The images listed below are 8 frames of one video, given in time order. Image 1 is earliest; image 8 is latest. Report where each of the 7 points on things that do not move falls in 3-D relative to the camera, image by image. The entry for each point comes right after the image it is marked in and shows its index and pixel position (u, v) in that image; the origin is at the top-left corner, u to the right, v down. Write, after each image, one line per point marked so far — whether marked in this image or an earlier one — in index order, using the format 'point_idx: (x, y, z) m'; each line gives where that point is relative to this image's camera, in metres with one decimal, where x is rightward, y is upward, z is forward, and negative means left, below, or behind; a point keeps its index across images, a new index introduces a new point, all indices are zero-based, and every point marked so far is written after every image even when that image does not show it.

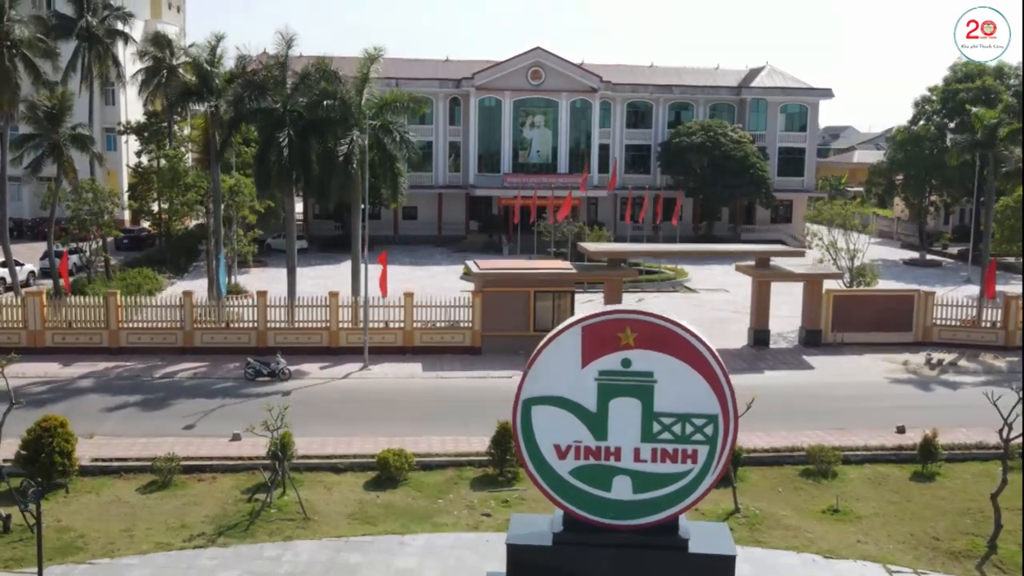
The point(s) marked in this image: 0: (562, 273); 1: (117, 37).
0: (+0.7, +0.2, +15.7) m
1: (-7.8, +5.0, +20.1) m
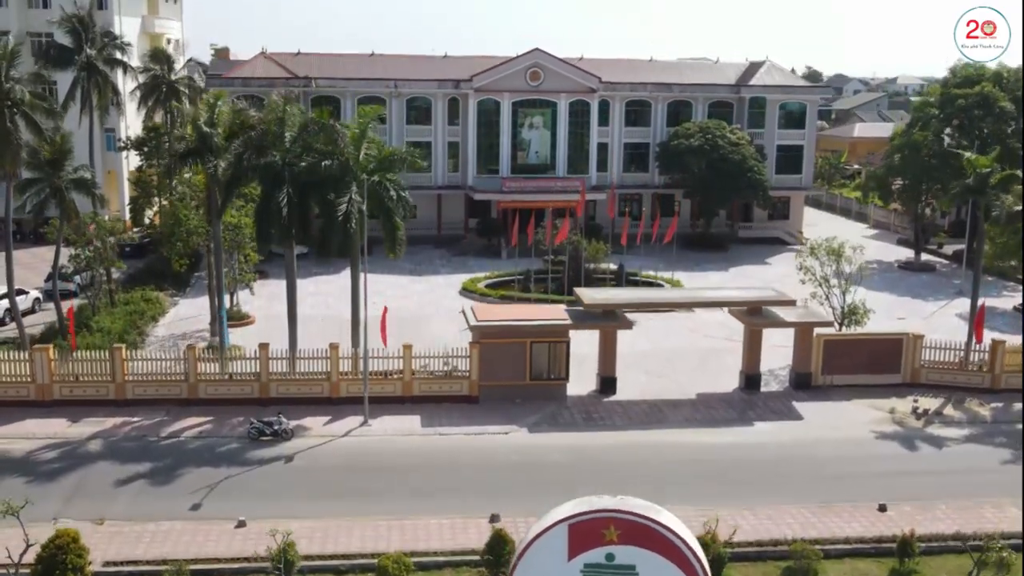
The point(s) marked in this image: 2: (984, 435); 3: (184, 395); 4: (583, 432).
0: (+0.7, -0.6, +16.0) m
1: (-7.9, +4.4, +20.1) m
2: (+7.2, -2.2, +15.3) m
3: (-5.1, -1.7, +15.8) m
4: (+1.1, -2.2, +15.3) m
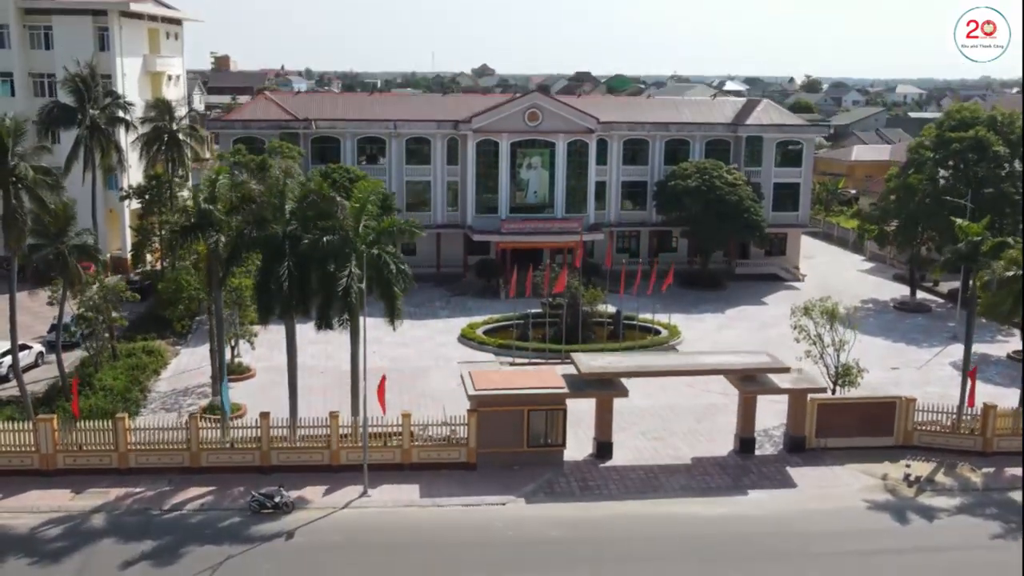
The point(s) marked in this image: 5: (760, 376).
0: (+0.6, -1.7, +16.3) m
1: (-7.9, +3.3, +20.4) m
2: (+7.1, -3.3, +15.6) m
3: (-5.2, -2.8, +16.0) m
4: (+1.0, -3.3, +15.6) m
5: (+4.2, -1.5, +17.0) m
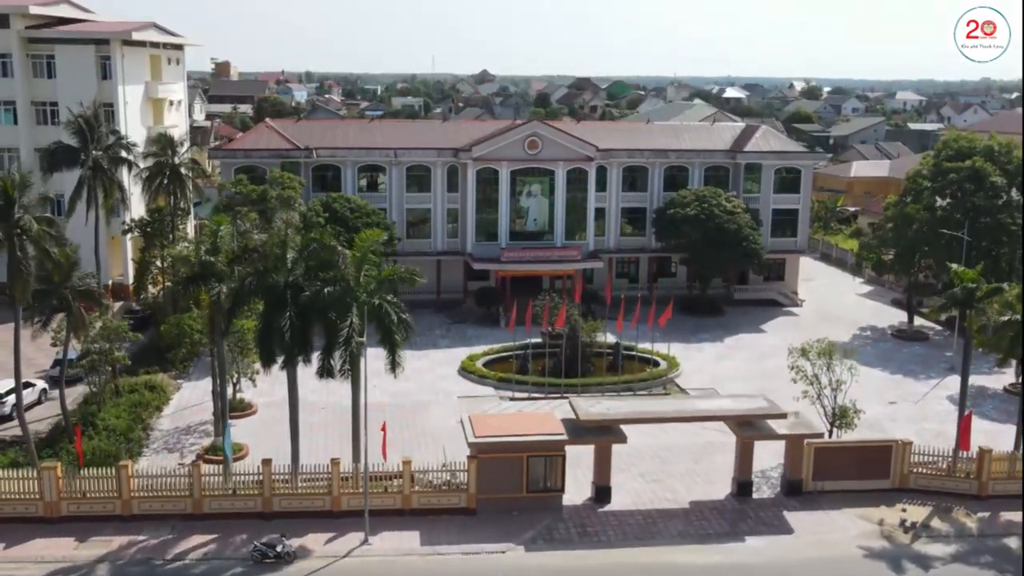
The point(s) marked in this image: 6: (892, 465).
0: (+0.6, -2.5, +16.4) m
1: (-7.9, +2.5, +20.5) m
2: (+7.1, -4.1, +15.7) m
3: (-5.2, -3.6, +16.2) m
4: (+1.0, -4.1, +15.7) m
5: (+4.2, -2.3, +17.2) m
6: (+6.7, -3.1, +17.8) m
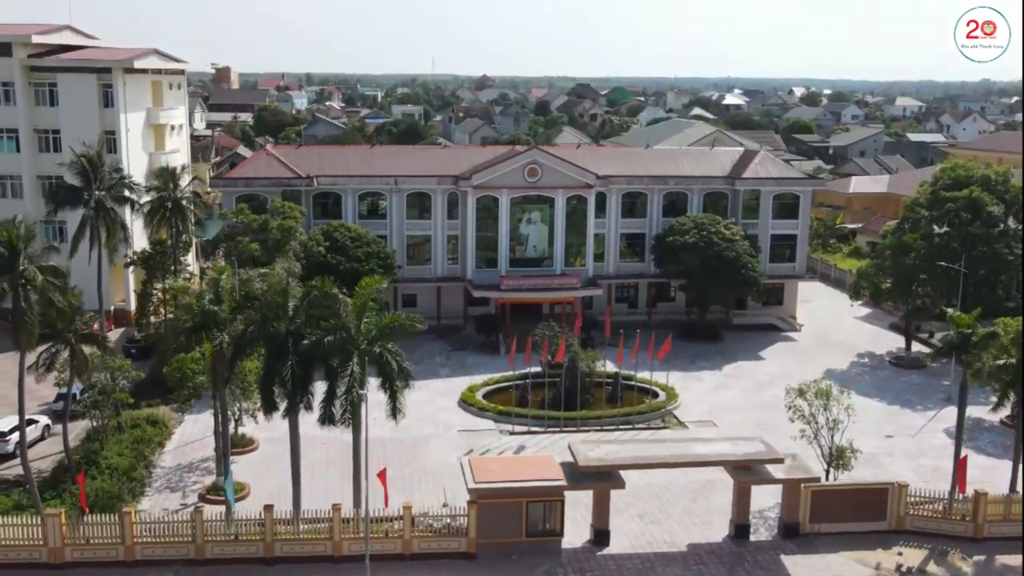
0: (+0.6, -3.3, +16.6) m
1: (-7.9, +1.7, +20.7) m
2: (+7.1, -4.9, +15.9) m
3: (-5.2, -4.3, +16.3) m
4: (+1.0, -4.8, +15.9) m
5: (+4.2, -3.0, +17.4) m
6: (+6.7, -3.9, +17.9) m
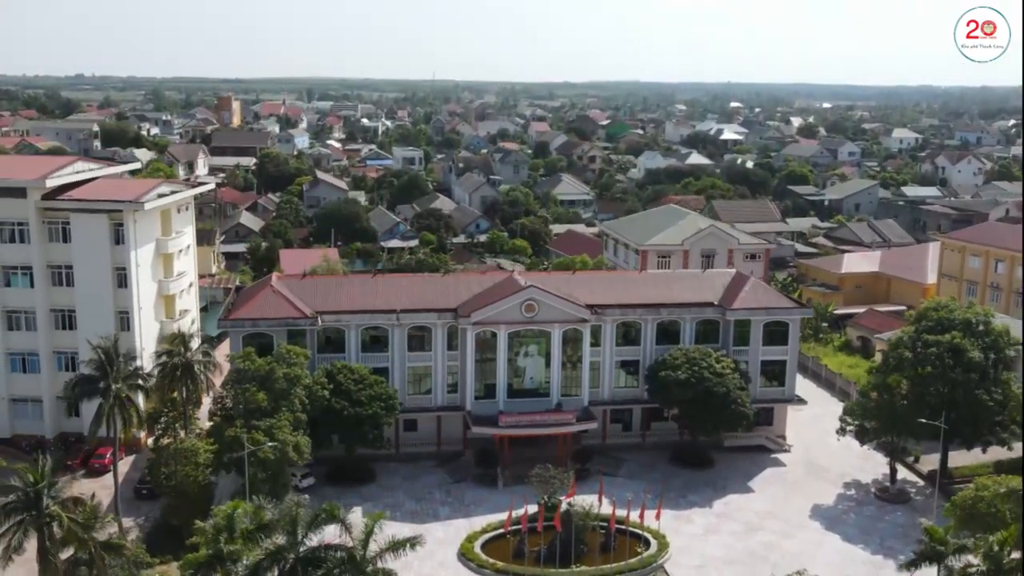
0: (+0.6, -7.2, +17.5) m
1: (-8.0, -2.2, +21.7) m
2: (+7.0, -8.8, +16.8) m
3: (-5.3, -8.2, +17.3) m
4: (+1.0, -8.7, +16.8) m
5: (+4.1, -7.0, +18.3) m
6: (+6.6, -7.8, +18.9) m
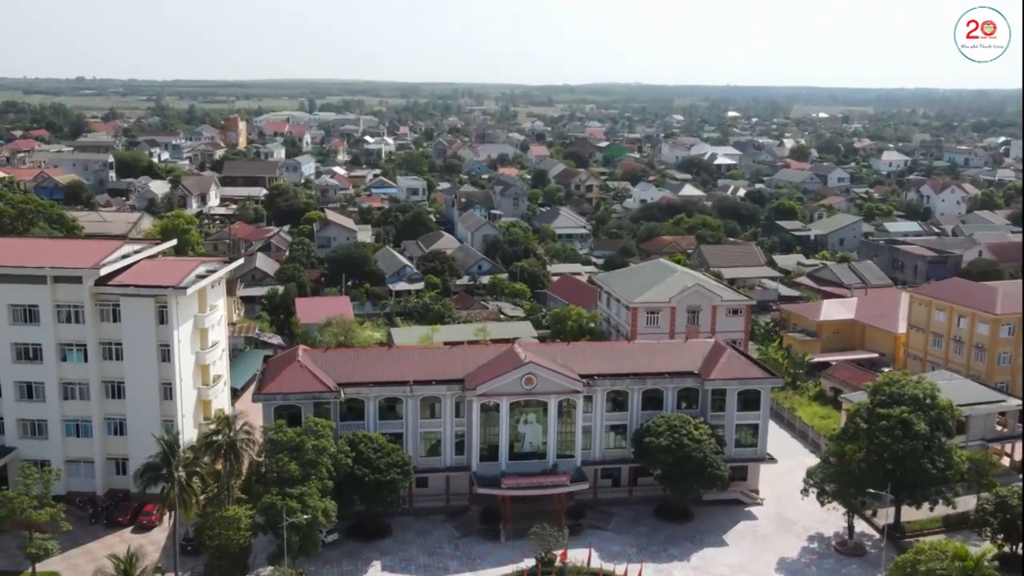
0: (+0.6, -9.7, +21.3) m
1: (-8.0, -4.7, +25.4) m
2: (+7.1, -11.3, +20.6) m
3: (-5.2, -10.7, +21.1) m
4: (+1.0, -11.3, +20.6) m
5: (+4.1, -9.5, +22.1) m
6: (+6.6, -10.3, +22.6) m
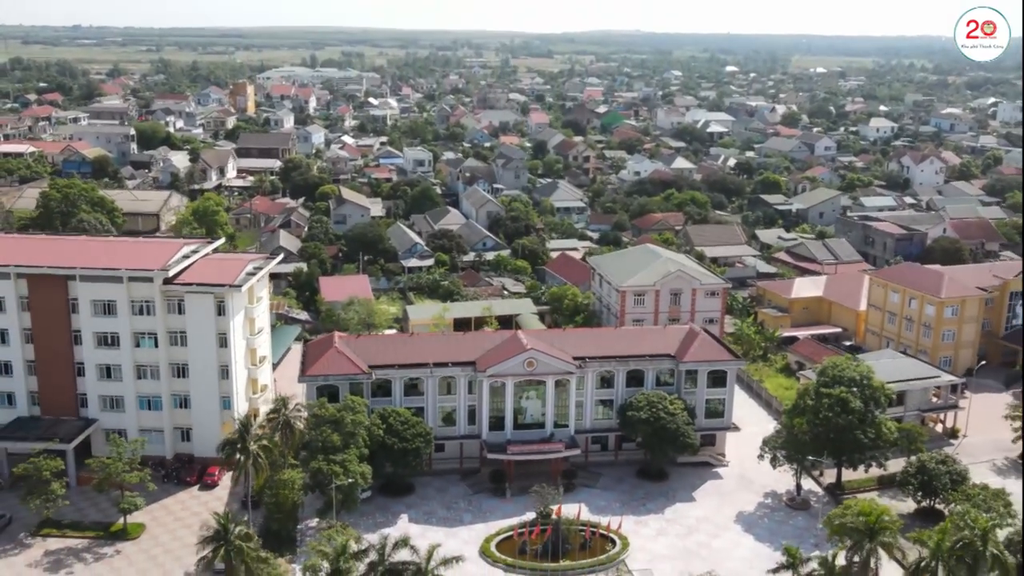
0: (+0.8, -10.2, +28.0) m
1: (-7.8, -5.0, +31.8) m
2: (+7.3, -11.9, +27.4) m
3: (-5.1, -11.3, +27.8) m
4: (+1.2, -11.8, +27.3) m
5: (+4.3, -10.0, +28.7) m
6: (+6.8, -10.8, +29.3) m
